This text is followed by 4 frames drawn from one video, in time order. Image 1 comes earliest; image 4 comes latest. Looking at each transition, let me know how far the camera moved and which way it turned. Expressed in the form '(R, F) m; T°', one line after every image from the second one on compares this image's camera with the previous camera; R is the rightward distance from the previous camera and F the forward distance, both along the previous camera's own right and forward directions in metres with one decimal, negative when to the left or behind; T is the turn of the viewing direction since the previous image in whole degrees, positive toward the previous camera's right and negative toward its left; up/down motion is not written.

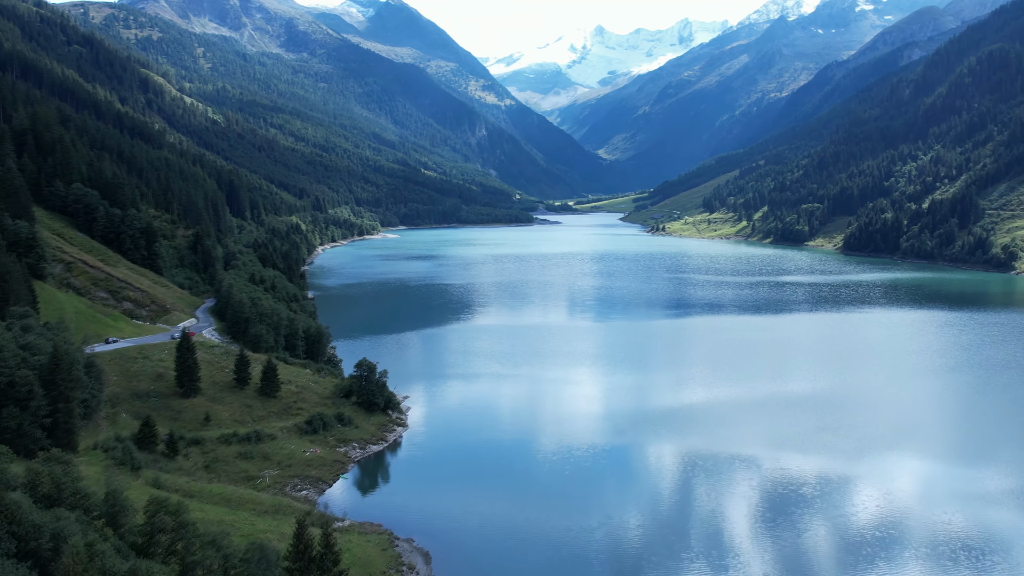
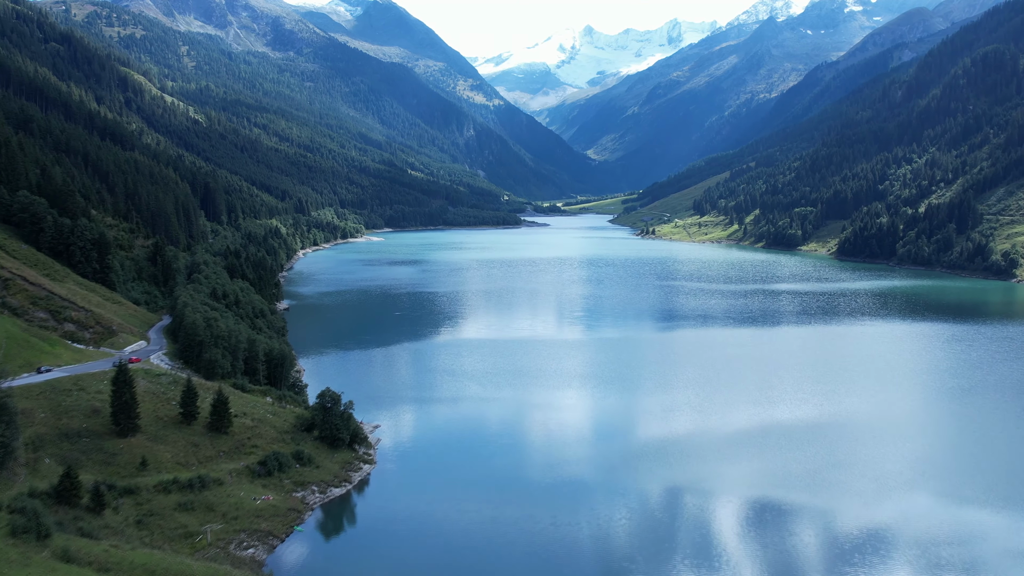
(+0.7, +5.6) m; +1°
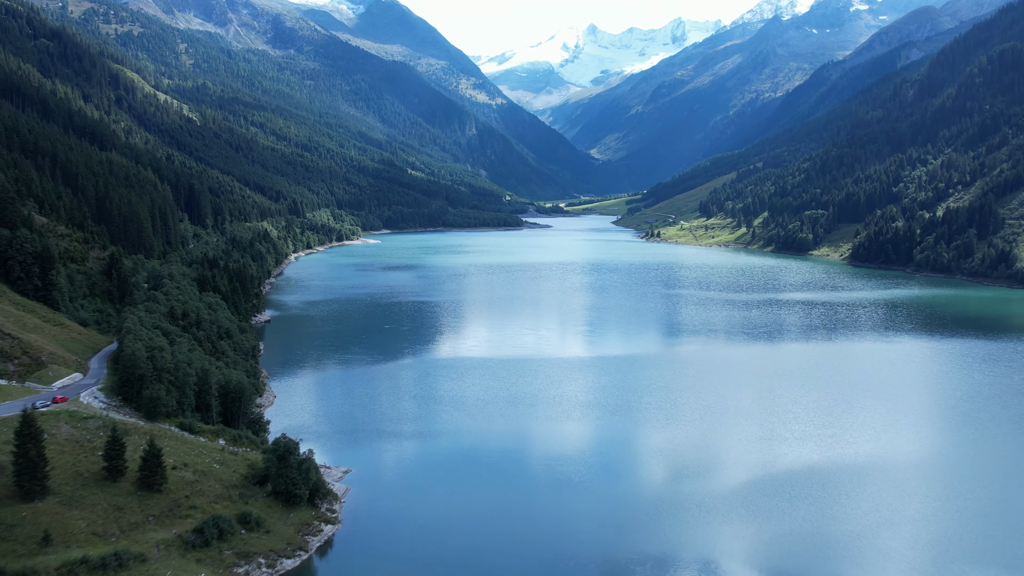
(+0.9, +8.1) m; 0°
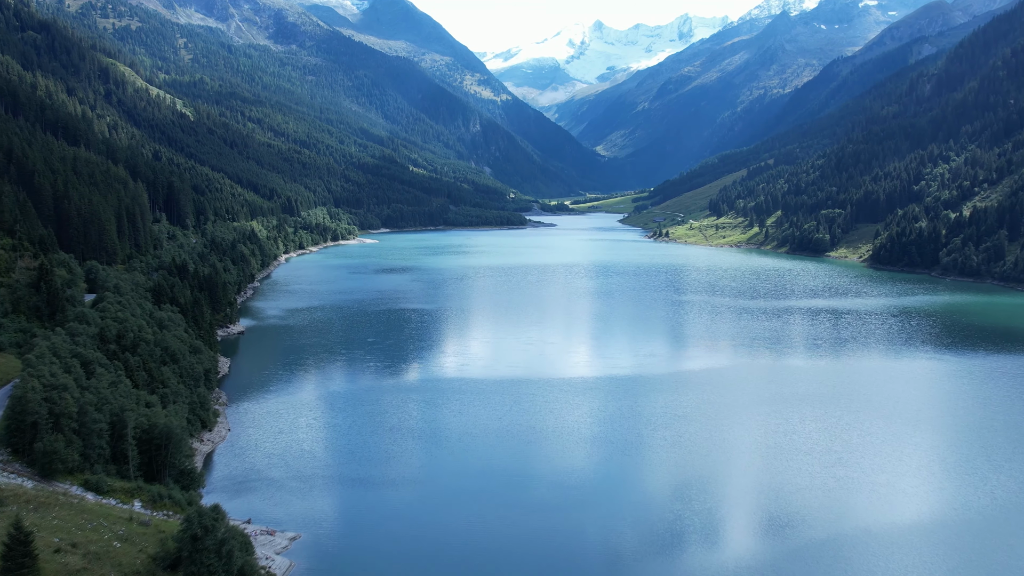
(+1.2, +10.2) m; 0°
